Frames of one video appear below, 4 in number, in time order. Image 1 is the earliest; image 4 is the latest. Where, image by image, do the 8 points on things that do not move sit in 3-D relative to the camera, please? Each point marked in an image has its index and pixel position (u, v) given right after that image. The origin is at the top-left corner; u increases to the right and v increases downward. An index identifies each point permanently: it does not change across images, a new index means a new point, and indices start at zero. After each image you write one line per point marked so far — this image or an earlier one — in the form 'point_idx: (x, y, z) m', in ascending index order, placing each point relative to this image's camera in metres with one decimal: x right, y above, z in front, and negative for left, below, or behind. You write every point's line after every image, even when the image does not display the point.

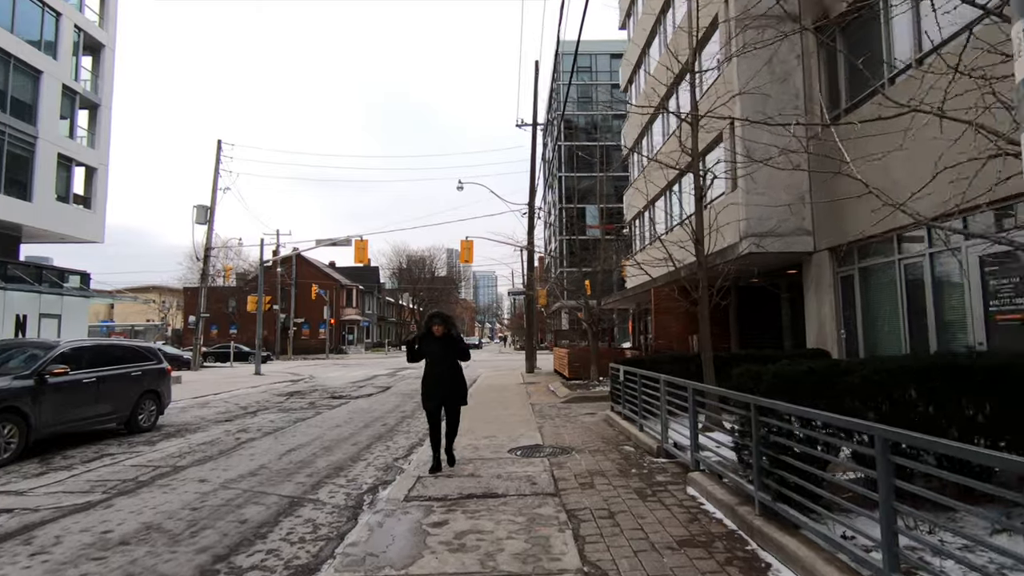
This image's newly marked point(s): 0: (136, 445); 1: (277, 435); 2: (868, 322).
0: (-6.7, -2.8, +9.8) m
1: (-4.6, -2.9, +10.7) m
2: (+6.0, -0.6, +9.2) m
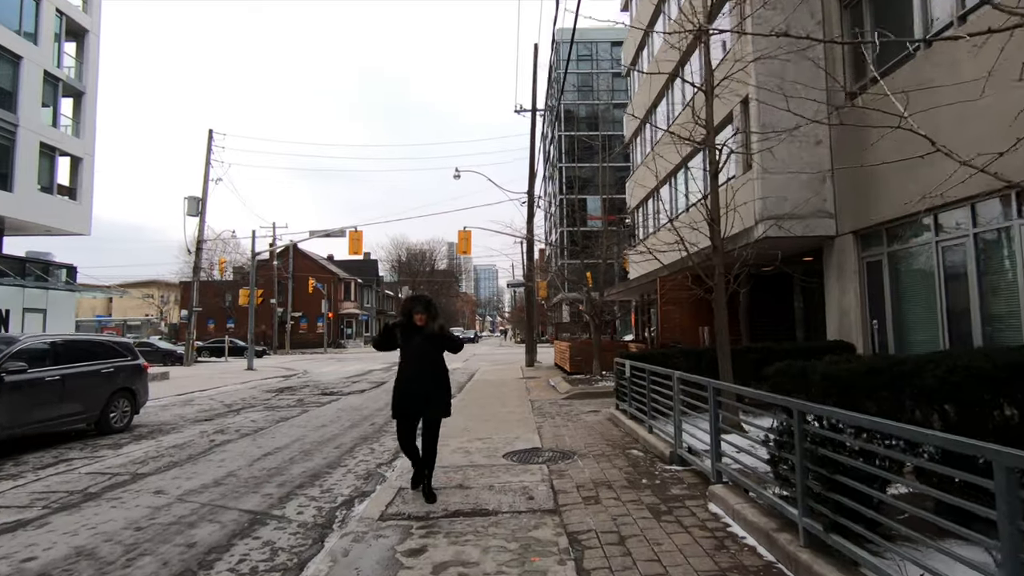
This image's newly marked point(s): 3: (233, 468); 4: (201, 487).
0: (-6.7, -2.6, +9.0) m
1: (-4.6, -2.7, +9.9) m
2: (+5.9, -0.4, +8.4) m
3: (-3.7, -2.4, +7.3) m
4: (-3.6, -2.3, +6.4) m
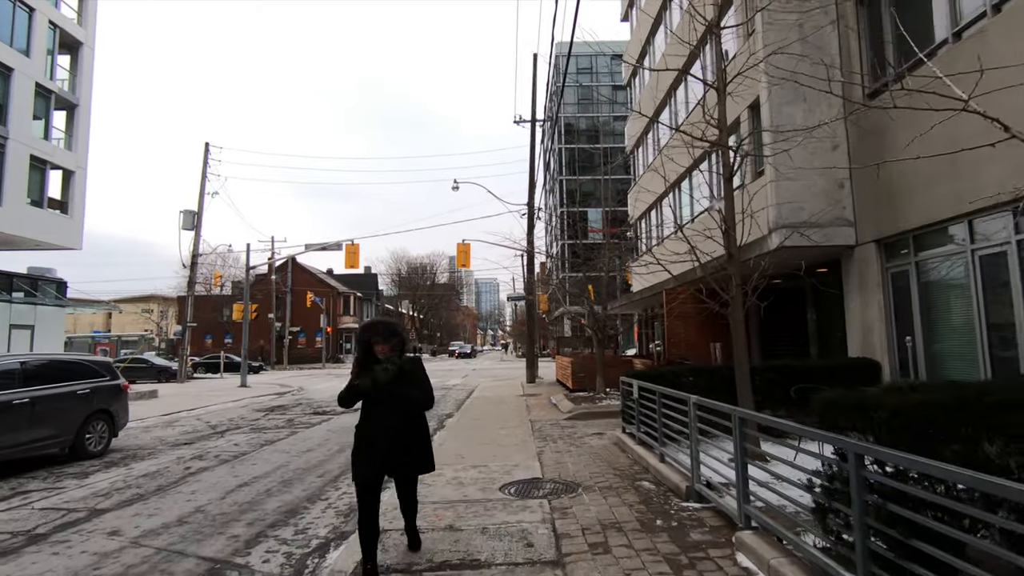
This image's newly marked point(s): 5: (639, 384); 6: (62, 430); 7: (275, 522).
0: (-6.8, -2.9, +8.3) m
1: (-4.6, -2.9, +9.2) m
2: (+5.9, -0.5, +7.7) m
3: (-3.7, -2.6, +6.6) m
4: (-3.7, -2.5, +5.8) m
5: (+1.8, -1.4, +8.0) m
6: (-8.7, -2.7, +10.7) m
7: (-2.6, -2.5, +5.9) m
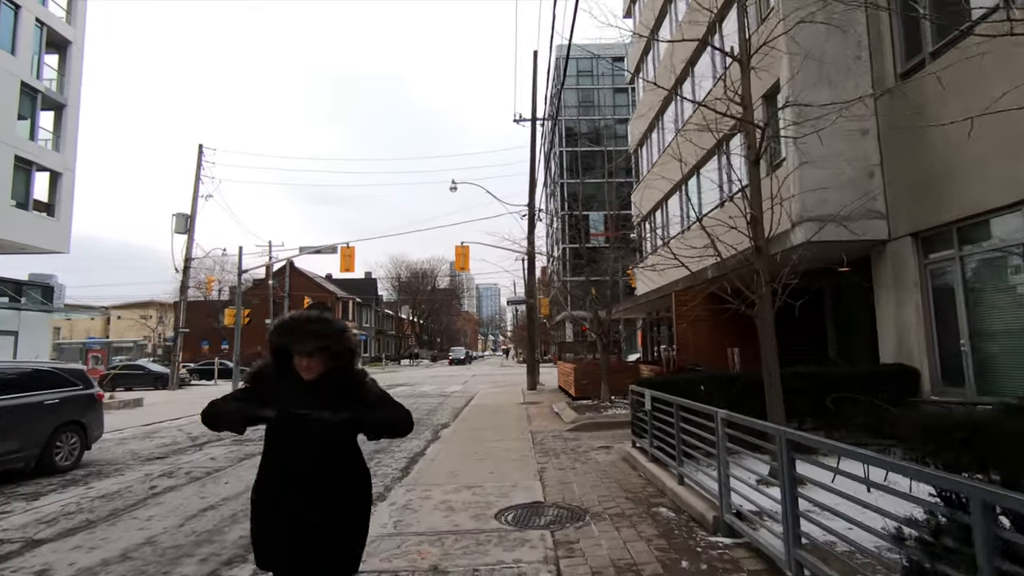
0: (-6.8, -2.9, +7.5) m
1: (-4.7, -2.9, +8.4) m
2: (+5.8, -0.5, +6.9) m
3: (-3.8, -2.6, +5.8) m
4: (-3.7, -2.5, +4.9) m
5: (+1.8, -1.4, +7.2) m
6: (-8.7, -2.8, +9.8) m
7: (-2.6, -2.5, +5.1) m
